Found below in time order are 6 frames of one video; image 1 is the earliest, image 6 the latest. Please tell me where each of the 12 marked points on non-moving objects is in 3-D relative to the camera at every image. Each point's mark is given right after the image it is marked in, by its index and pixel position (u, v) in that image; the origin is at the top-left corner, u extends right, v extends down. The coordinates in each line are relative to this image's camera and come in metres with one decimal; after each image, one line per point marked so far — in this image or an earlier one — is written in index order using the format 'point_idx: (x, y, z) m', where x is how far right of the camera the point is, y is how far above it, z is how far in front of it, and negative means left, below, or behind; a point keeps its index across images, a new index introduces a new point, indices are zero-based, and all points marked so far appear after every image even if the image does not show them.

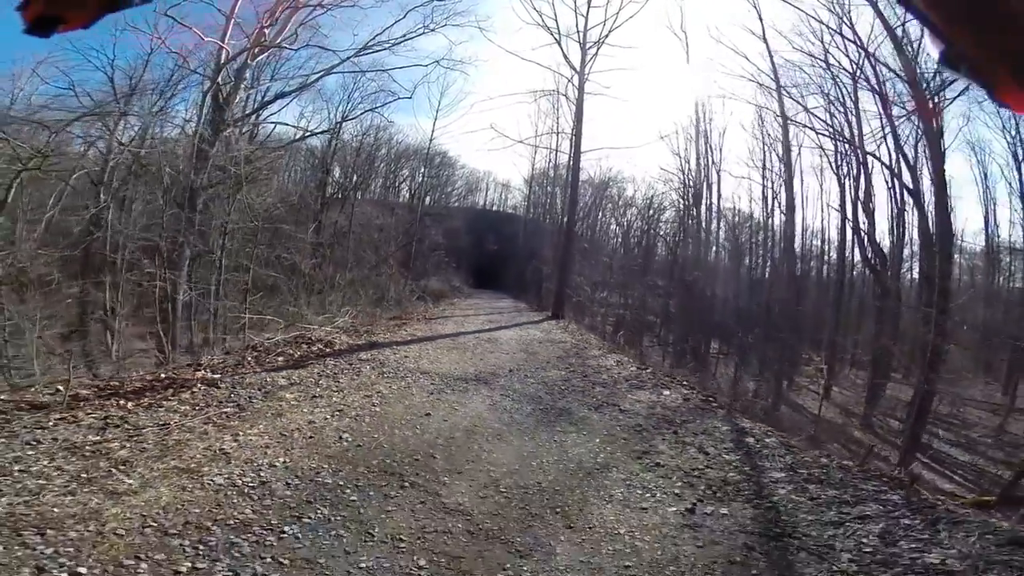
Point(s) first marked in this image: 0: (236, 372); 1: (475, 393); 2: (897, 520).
0: (-4.2, -1.3, +7.6) m
1: (-0.5, -1.4, +6.7) m
2: (+2.7, -1.7, +3.5) m
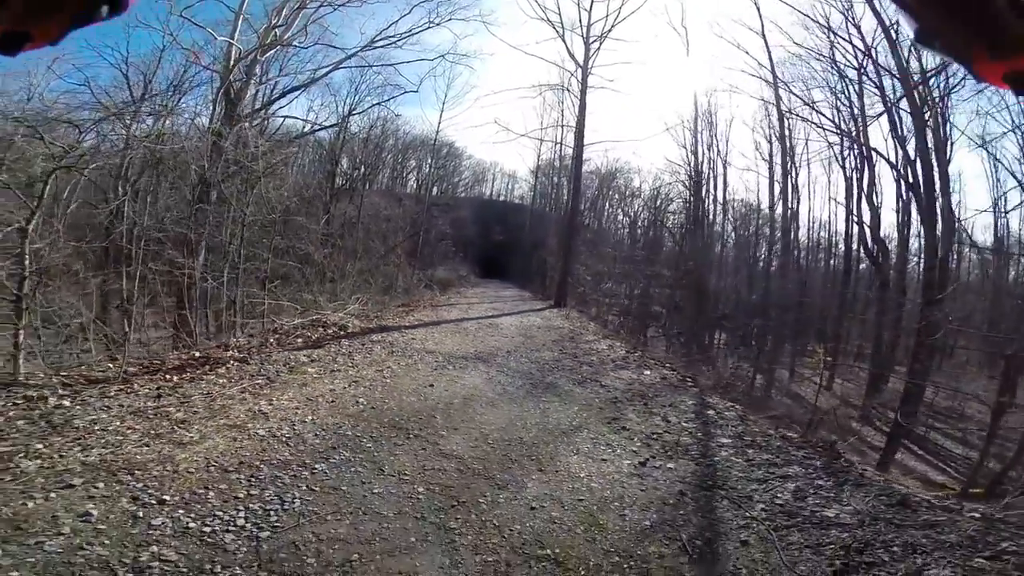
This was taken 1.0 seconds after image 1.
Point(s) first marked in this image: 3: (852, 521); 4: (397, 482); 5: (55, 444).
0: (-4.3, -1.1, +8.5) m
1: (-0.6, -1.2, +7.6) m
2: (+2.6, -1.6, +4.3) m
3: (+2.5, -1.7, +3.7) m
4: (-0.8, -1.4, +3.7) m
5: (-4.2, -1.4, +4.5) m
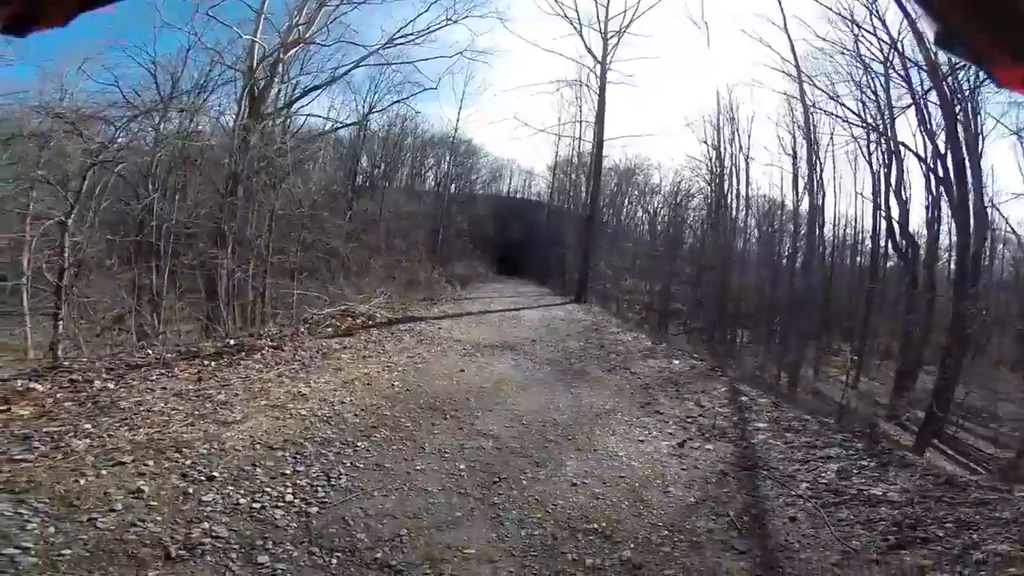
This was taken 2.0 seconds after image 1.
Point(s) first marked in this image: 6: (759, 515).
0: (-3.8, -0.9, +8.6) m
1: (-0.1, -1.1, +7.6) m
2: (+2.9, -1.4, +4.2) m
3: (+2.8, -1.5, +3.6) m
4: (-0.5, -1.3, +3.7) m
5: (-3.8, -1.3, +4.6) m
6: (+1.7, -1.5, +3.4) m
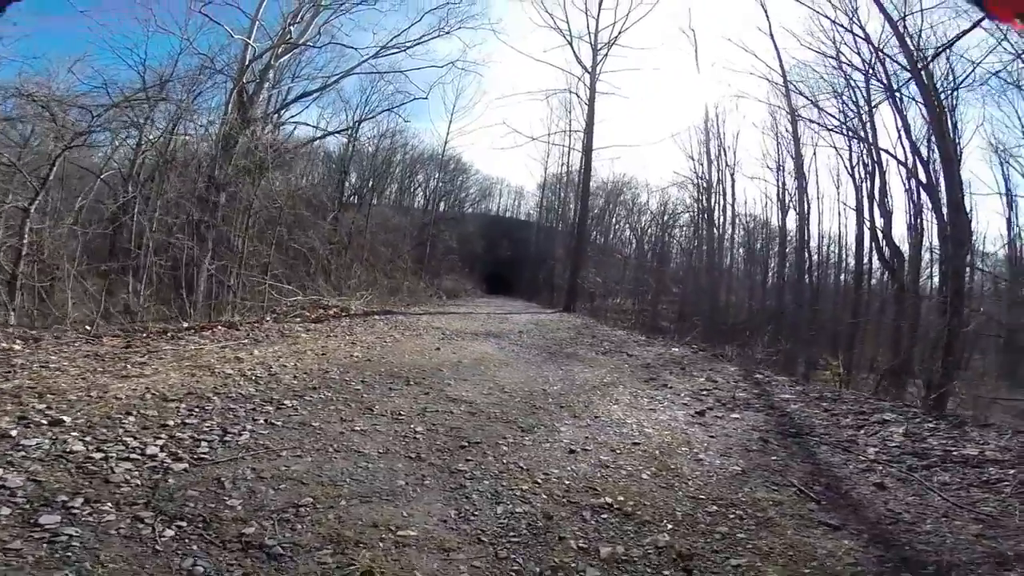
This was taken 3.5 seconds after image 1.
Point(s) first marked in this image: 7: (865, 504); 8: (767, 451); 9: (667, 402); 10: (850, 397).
0: (-4.1, -0.6, +7.6) m
1: (-0.4, -0.7, +6.6) m
2: (+2.8, -0.9, +3.3) m
3: (+2.7, -1.0, +2.7) m
4: (-0.7, -0.7, +2.7) m
5: (-4.0, -0.8, +3.6) m
6: (+1.6, -1.0, +2.4) m
7: (+1.6, -1.0, +2.3) m
8: (+1.4, -0.9, +2.8) m
9: (+1.2, -0.9, +3.7) m
10: (+2.9, -1.0, +4.1) m
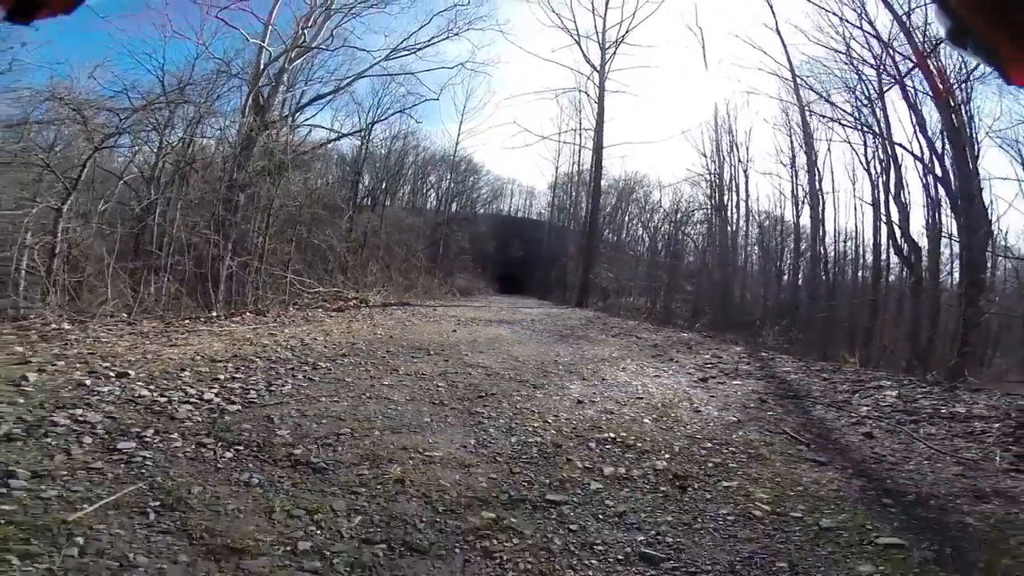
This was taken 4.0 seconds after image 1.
0: (-3.9, -0.4, +7.9) m
1: (-0.2, -0.5, +6.8) m
2: (+2.9, -0.7, +3.5) m
3: (+2.8, -0.7, +2.8) m
4: (-0.6, -0.6, +3.0) m
5: (-3.9, -0.6, +3.9) m
6: (+1.6, -0.8, +2.6) m
7: (+1.7, -0.8, +2.4) m
8: (+1.5, -0.7, +2.9) m
9: (+1.3, -0.7, +3.9) m
10: (+3.0, -0.8, +4.3) m
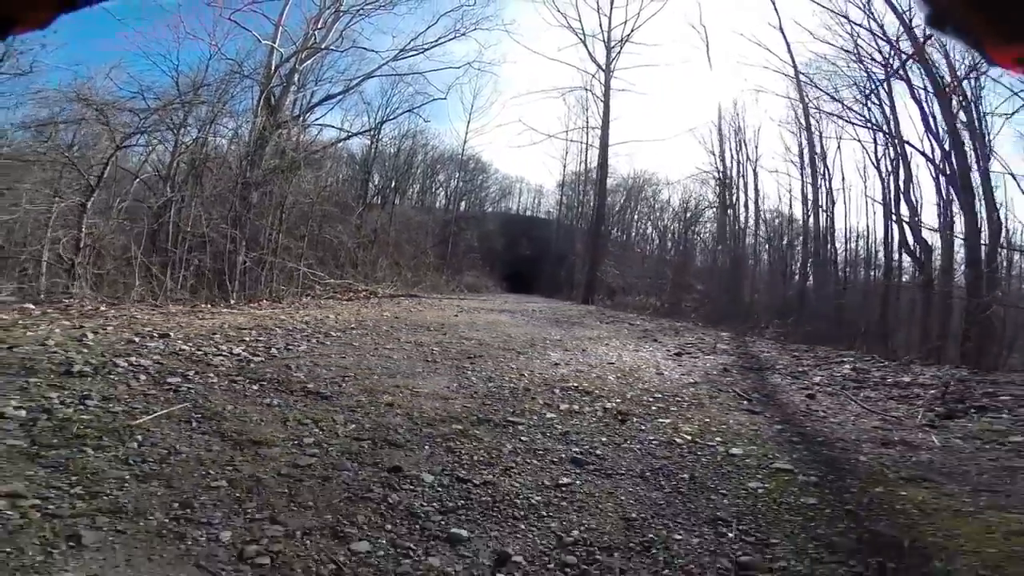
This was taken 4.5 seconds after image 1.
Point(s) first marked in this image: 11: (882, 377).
0: (-3.9, -0.3, +8.4) m
1: (-0.2, -0.4, +7.2) m
2: (+2.8, -0.6, +3.8) m
3: (+2.7, -0.6, +3.2) m
4: (-0.7, -0.4, +3.4) m
5: (-3.9, -0.5, +4.3) m
6: (+1.6, -0.6, +2.9) m
7: (+1.6, -0.7, +2.8) m
8: (+1.4, -0.6, +3.3) m
9: (+1.2, -0.5, +4.2) m
10: (+3.0, -0.6, +4.6) m
11: (+2.5, -0.6, +3.4) m
